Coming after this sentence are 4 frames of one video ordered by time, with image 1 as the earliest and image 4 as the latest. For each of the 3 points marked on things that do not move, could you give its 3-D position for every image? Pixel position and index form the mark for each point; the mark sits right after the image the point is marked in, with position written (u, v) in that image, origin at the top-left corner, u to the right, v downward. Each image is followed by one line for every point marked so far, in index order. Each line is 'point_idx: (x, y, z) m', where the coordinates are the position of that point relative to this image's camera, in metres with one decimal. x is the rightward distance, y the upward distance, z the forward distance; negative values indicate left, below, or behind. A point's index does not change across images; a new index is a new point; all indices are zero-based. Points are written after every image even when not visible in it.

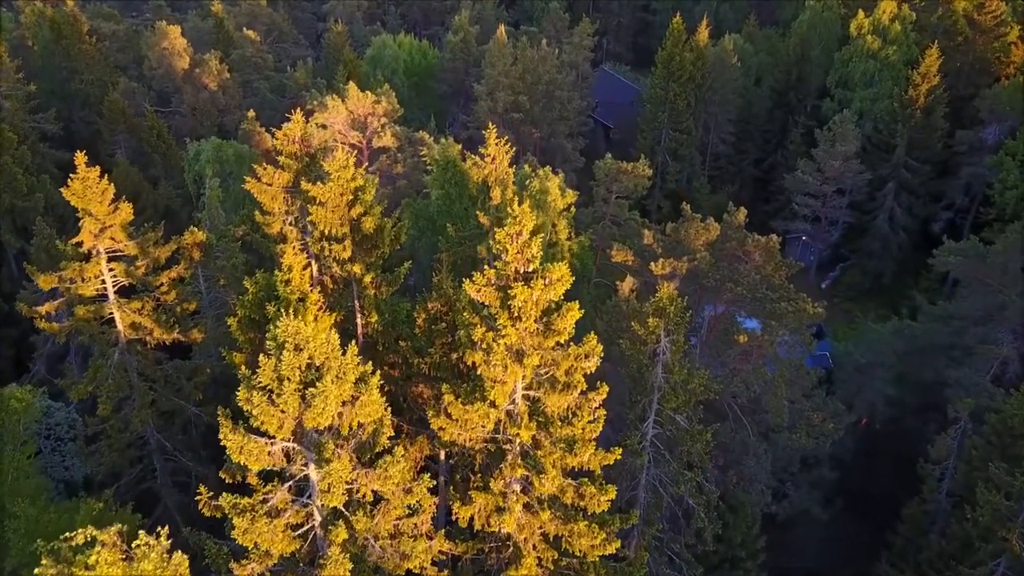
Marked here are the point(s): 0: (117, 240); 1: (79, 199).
0: (-8.9, +1.1, +17.4) m
1: (-9.2, +1.9, +16.5) m
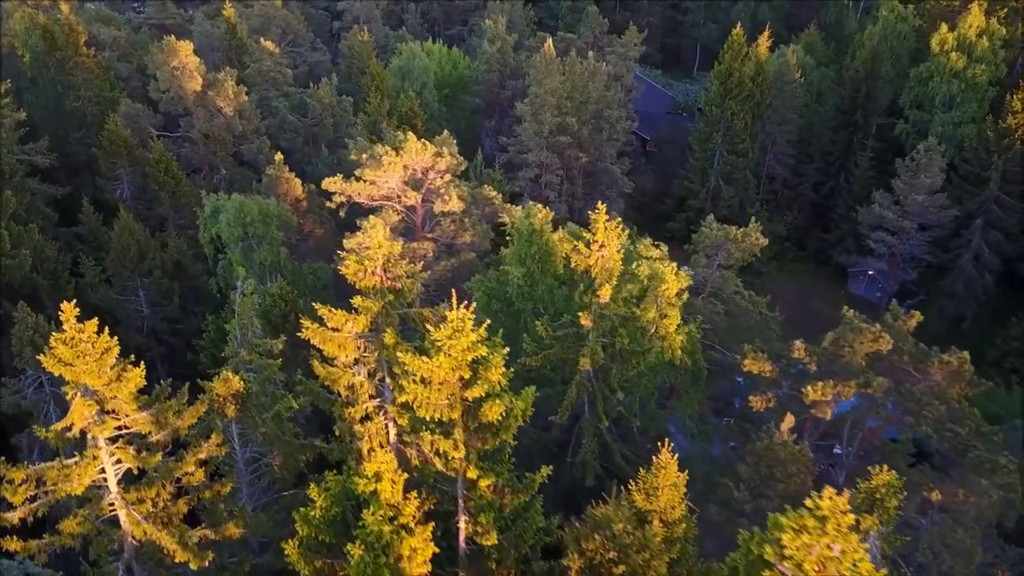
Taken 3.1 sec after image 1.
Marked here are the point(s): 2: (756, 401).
0: (-6.1, -2.0, +12.1) m
1: (-6.4, -1.2, +11.2) m
2: (+6.2, -2.9, +19.7) m
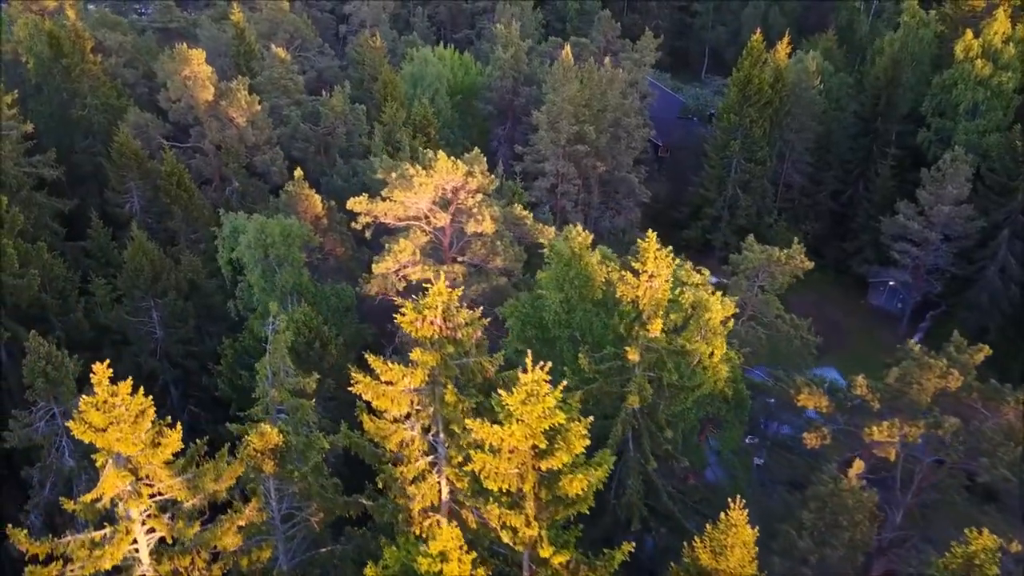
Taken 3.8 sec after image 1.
0: (-5.1, -2.7, +11.0) m
1: (-5.4, -1.9, +10.0) m
2: (+7.2, -3.6, +18.6) m
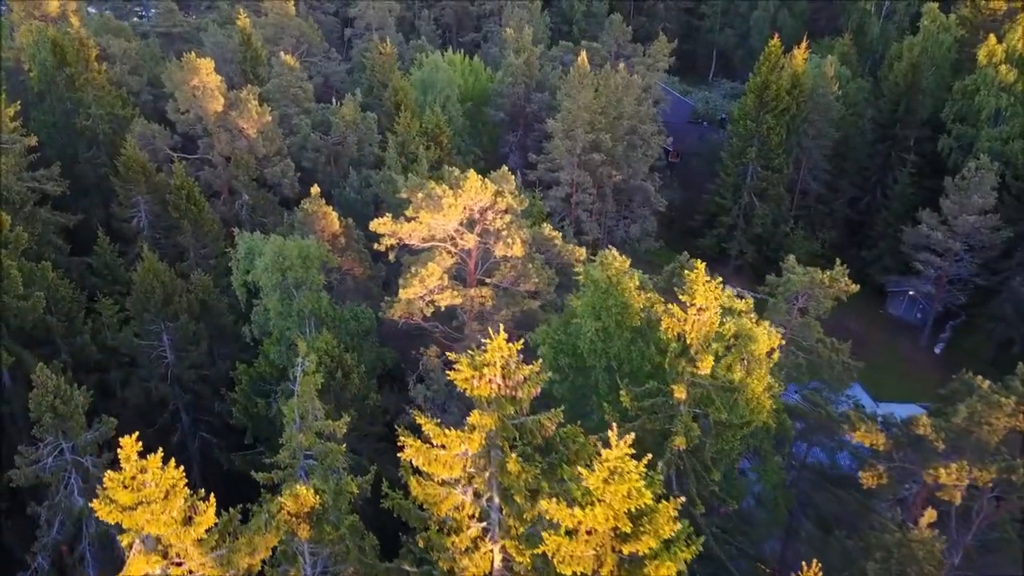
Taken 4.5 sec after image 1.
0: (-4.2, -3.5, +9.9) m
1: (-4.5, -2.7, +8.9) m
2: (+8.1, -4.4, +17.5) m
